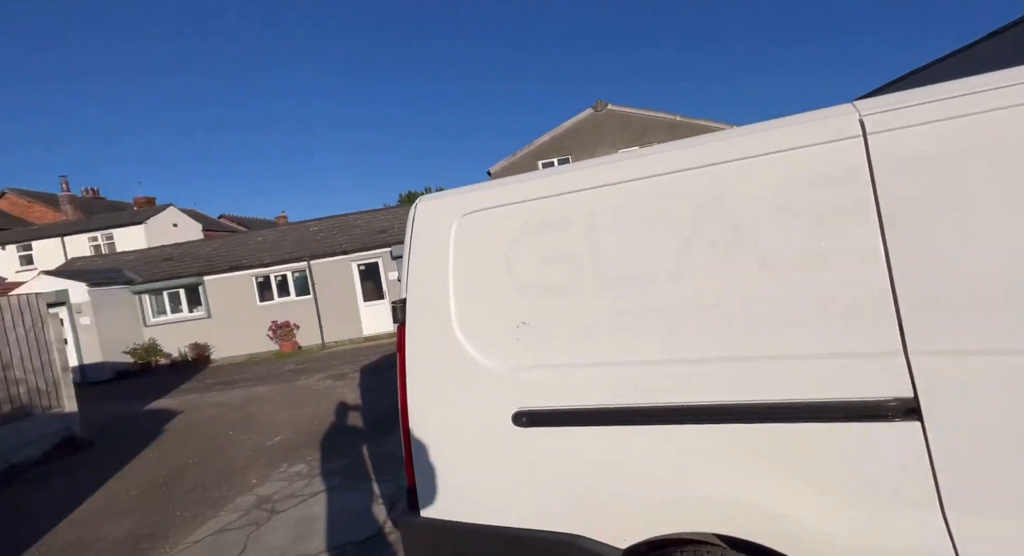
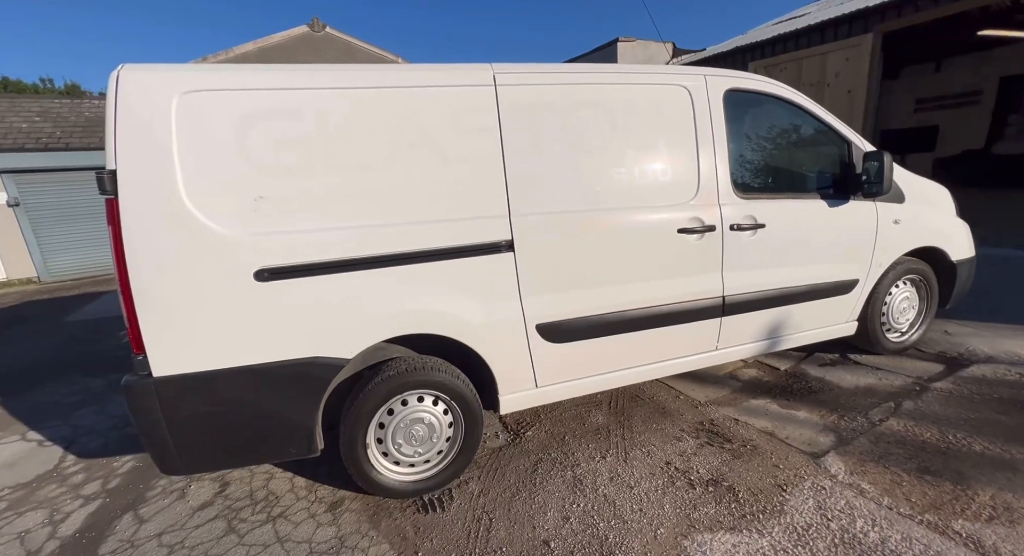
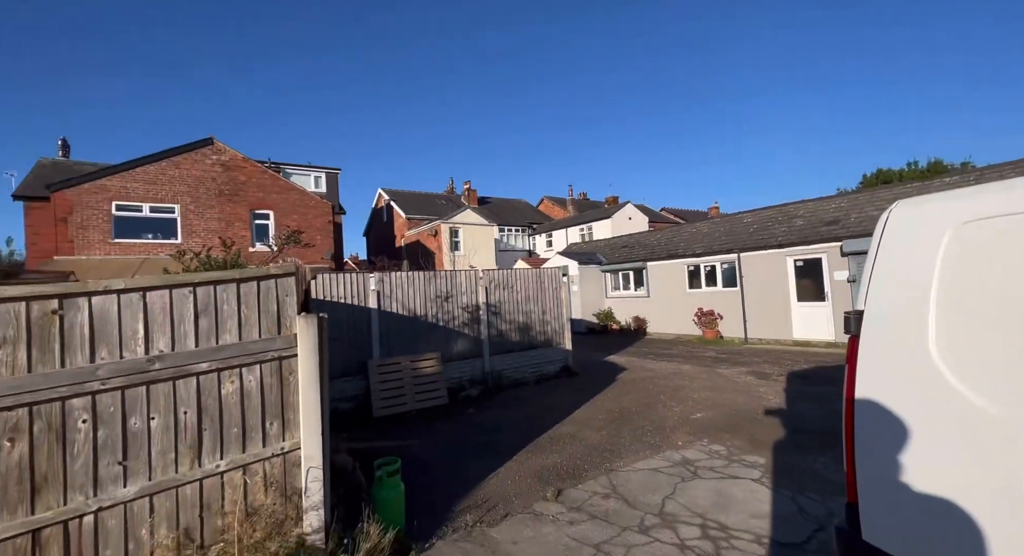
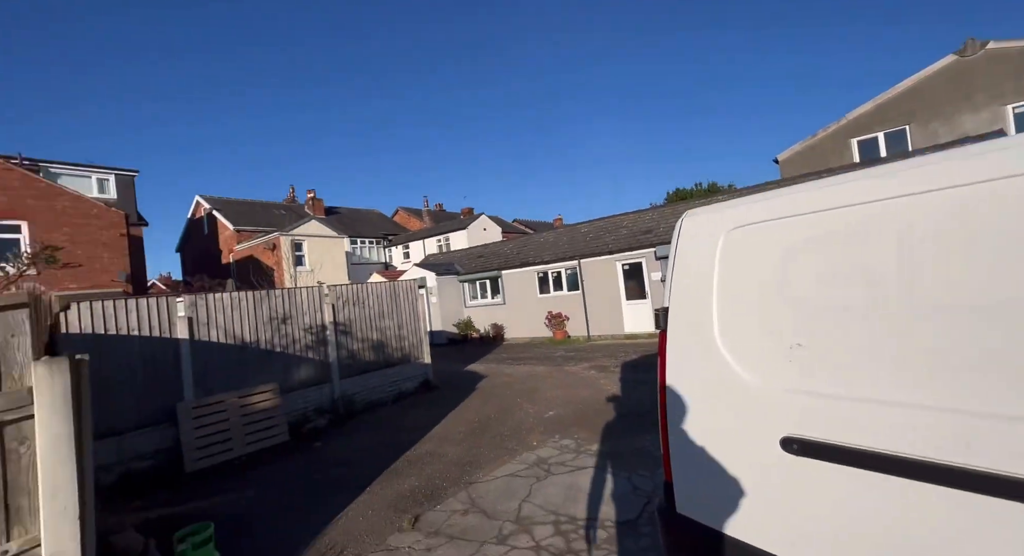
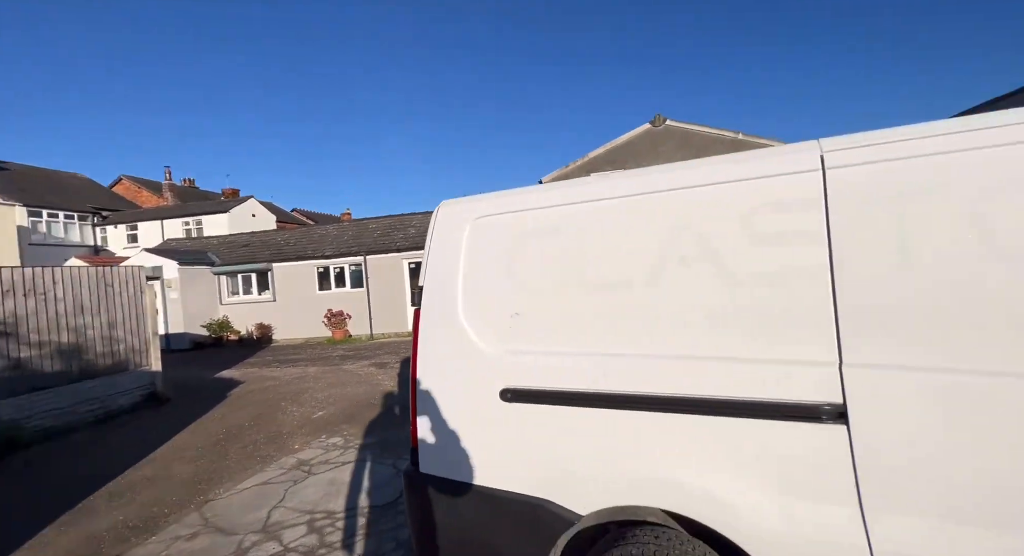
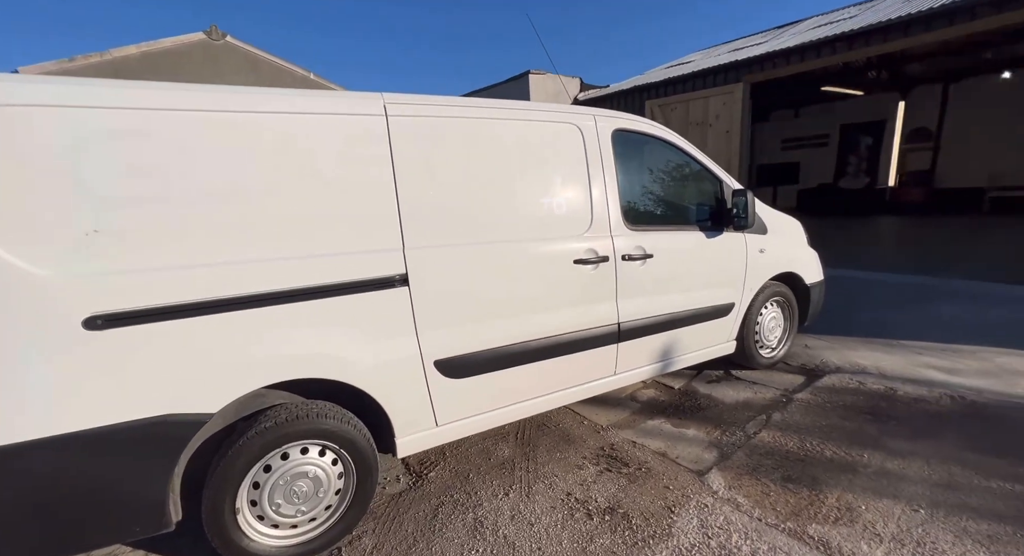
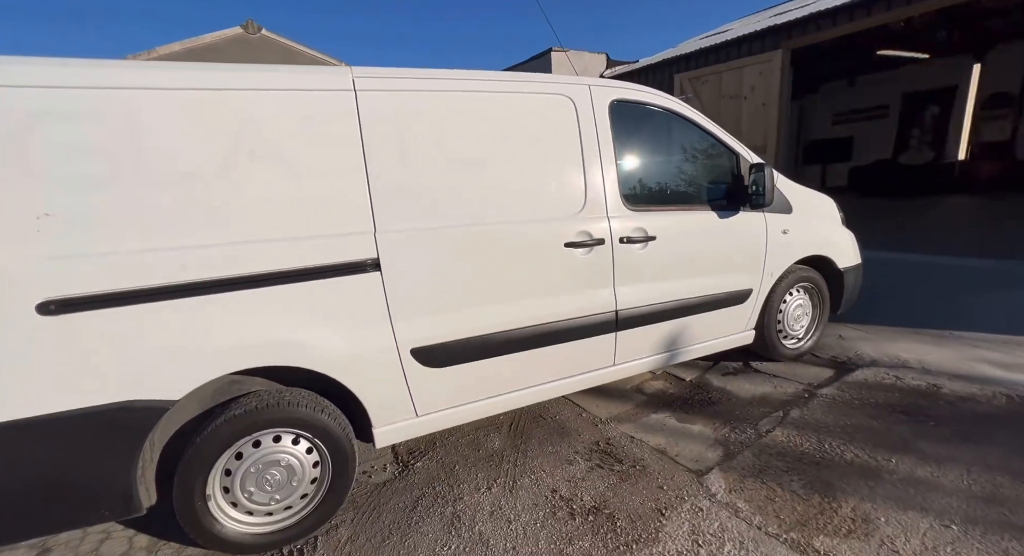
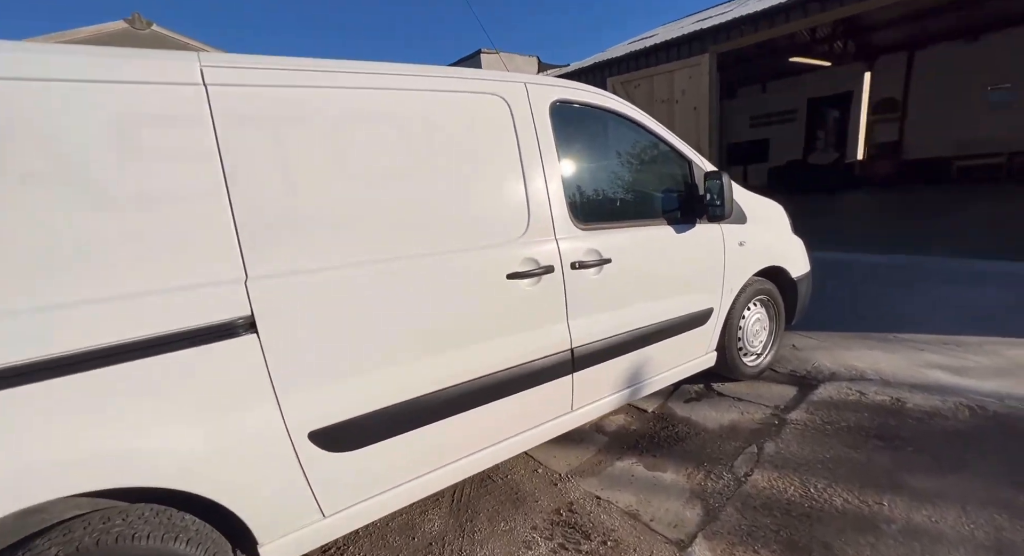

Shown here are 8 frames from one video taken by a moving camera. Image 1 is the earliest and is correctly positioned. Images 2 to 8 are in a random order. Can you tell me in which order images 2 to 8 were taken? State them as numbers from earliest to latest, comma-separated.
4, 3, 5, 7, 2, 6, 8
